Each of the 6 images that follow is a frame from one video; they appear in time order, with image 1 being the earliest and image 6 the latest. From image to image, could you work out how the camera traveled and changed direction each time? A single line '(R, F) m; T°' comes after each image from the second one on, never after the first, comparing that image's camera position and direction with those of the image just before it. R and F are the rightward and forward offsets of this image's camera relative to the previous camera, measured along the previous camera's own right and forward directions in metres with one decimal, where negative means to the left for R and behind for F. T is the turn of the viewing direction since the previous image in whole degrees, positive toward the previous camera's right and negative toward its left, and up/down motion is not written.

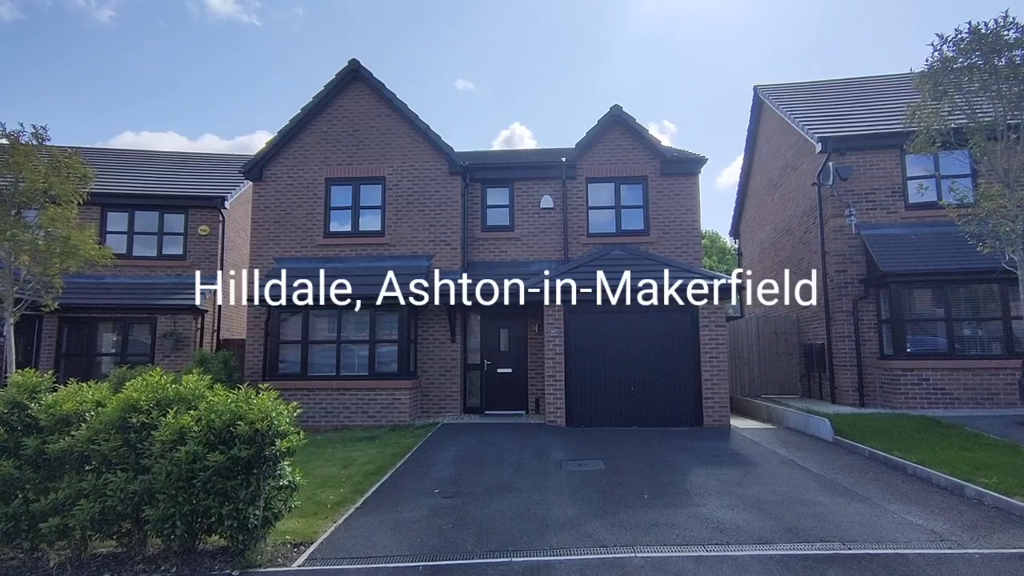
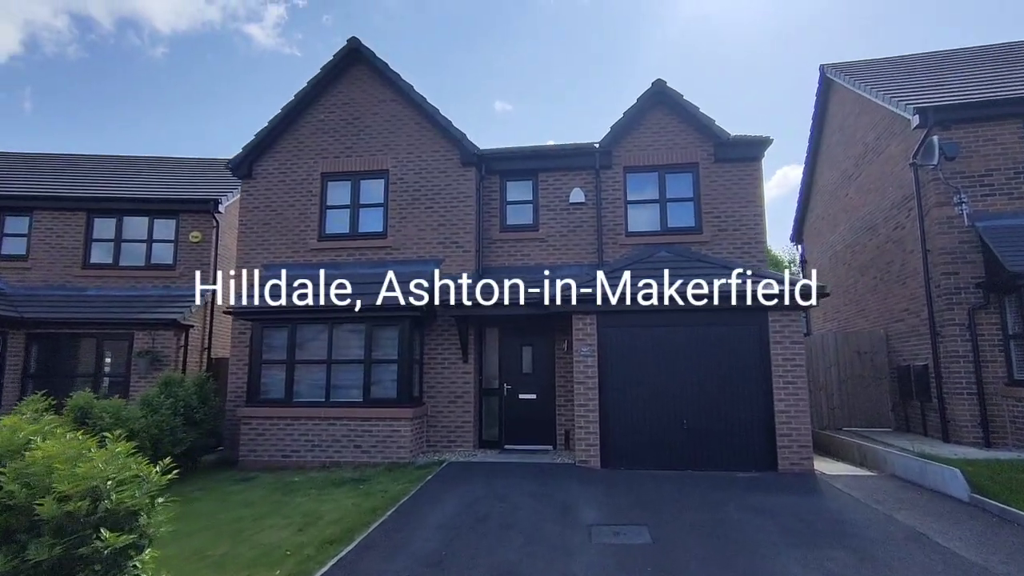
(+0.3, +2.2) m; -4°
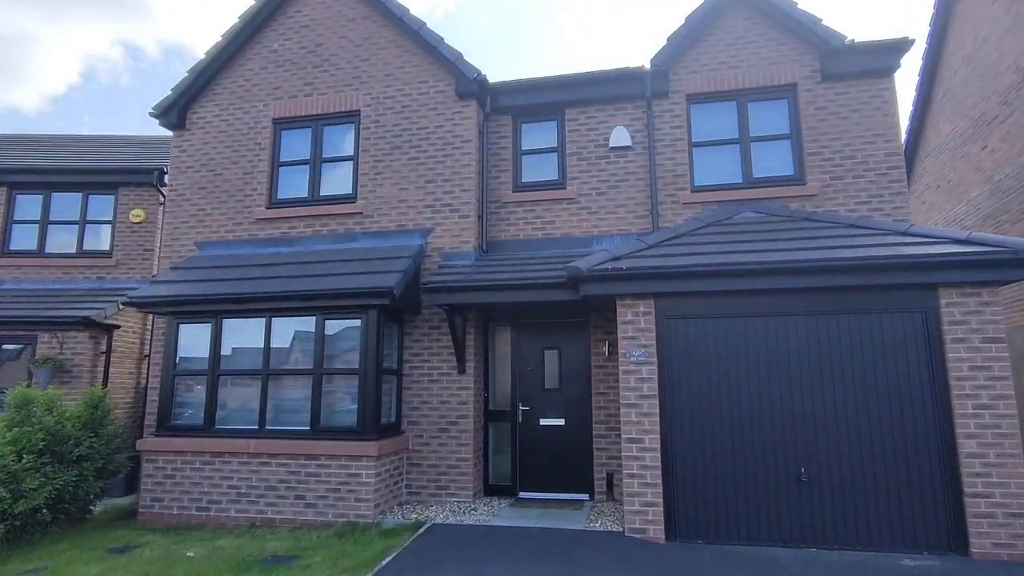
(+0.3, +3.4) m; -4°
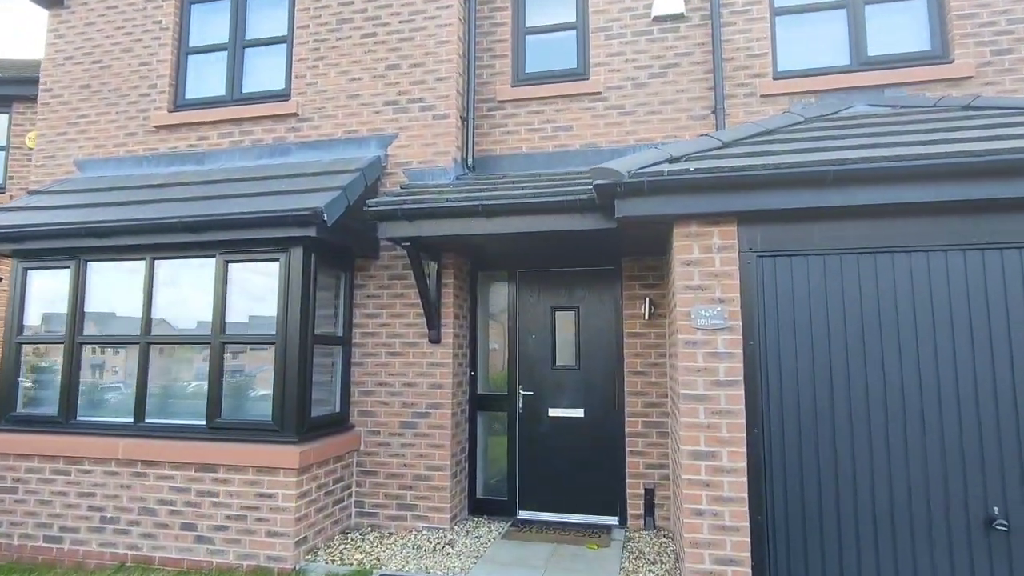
(+0.1, +2.5) m; -1°
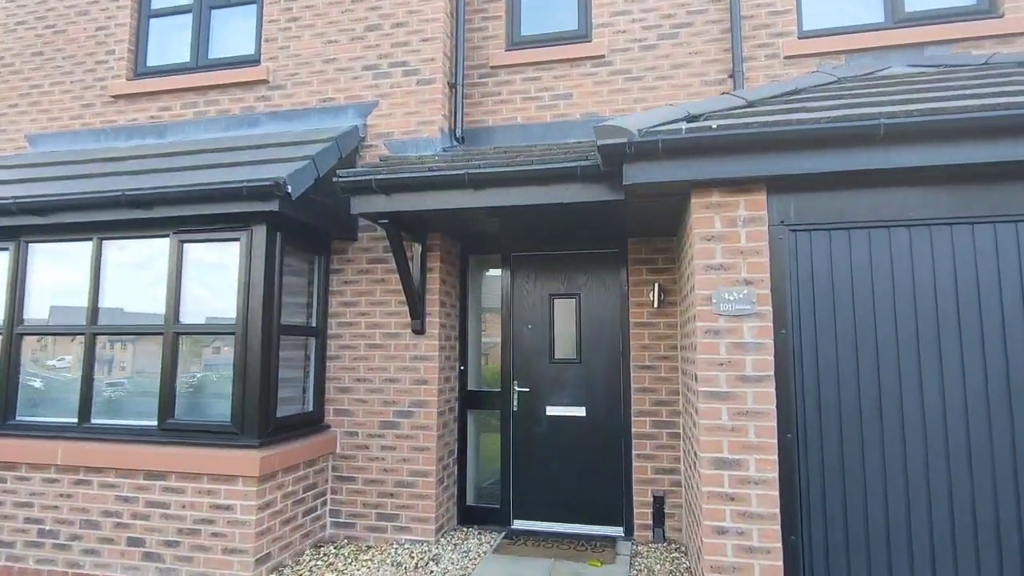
(+0.1, +0.6) m; 0°
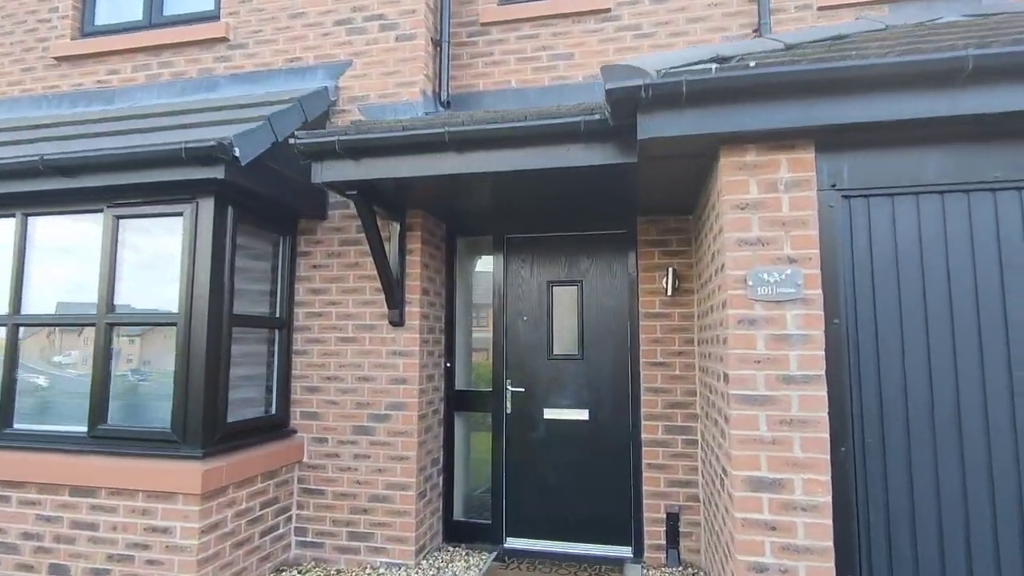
(0.0, +0.6) m; 0°
